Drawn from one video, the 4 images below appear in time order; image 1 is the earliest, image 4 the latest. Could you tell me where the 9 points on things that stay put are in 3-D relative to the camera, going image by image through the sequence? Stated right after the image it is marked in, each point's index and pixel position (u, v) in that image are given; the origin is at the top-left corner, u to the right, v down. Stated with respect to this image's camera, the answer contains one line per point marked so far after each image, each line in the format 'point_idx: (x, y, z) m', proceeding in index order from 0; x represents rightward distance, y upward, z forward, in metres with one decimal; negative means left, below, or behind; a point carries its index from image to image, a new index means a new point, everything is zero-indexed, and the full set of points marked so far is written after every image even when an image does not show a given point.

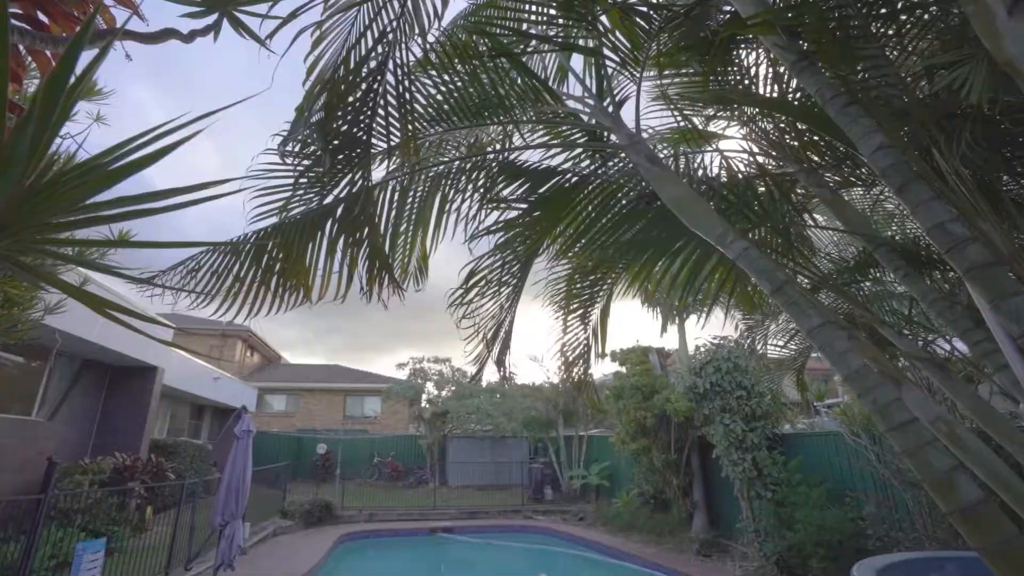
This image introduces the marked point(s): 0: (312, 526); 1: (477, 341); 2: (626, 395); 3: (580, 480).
0: (-5.2, -6.2, +13.5) m
1: (-0.2, -0.3, +3.1) m
2: (+2.4, -2.2, +10.9) m
3: (+2.1, -6.0, +16.3) m
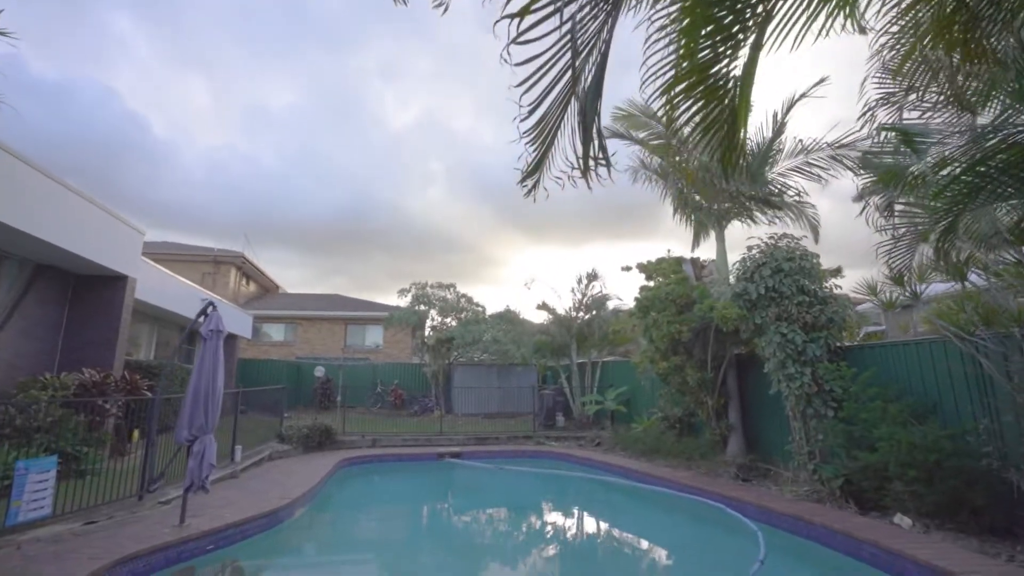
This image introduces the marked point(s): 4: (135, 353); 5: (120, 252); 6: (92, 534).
0: (-4.9, -4.0, +12.7) m
1: (+0.1, +0.6, +1.7) m
2: (+2.7, -0.4, +9.6) m
3: (+2.4, -3.5, +15.4) m
4: (-9.7, -1.7, +13.5) m
5: (-7.1, +0.6, +9.5) m
6: (-4.3, -2.5, +5.3) m
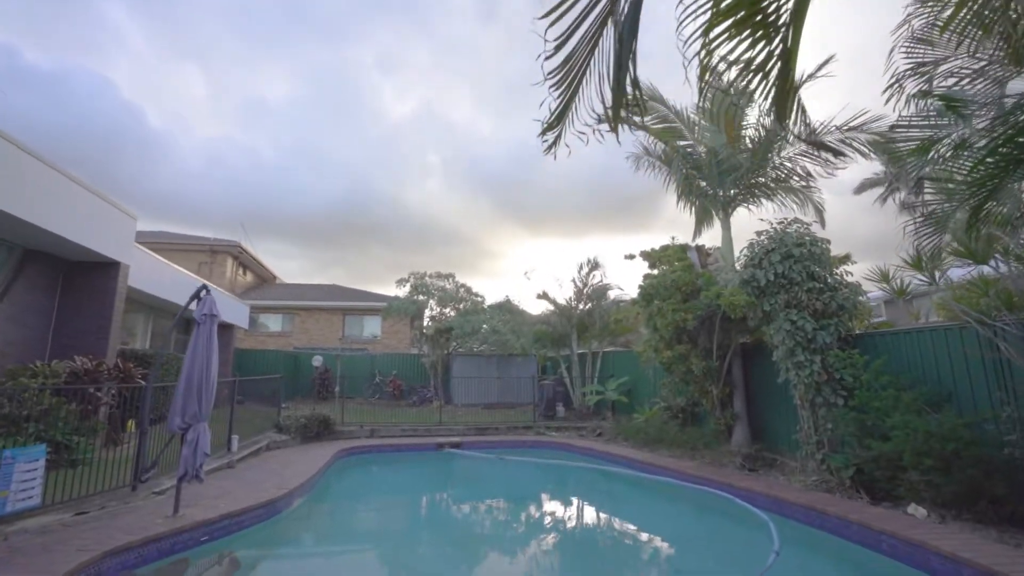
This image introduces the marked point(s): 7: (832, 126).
0: (-4.9, -3.7, +12.6) m
1: (+0.2, +0.8, +1.5) m
2: (+2.7, -0.1, +9.5) m
3: (+2.4, -3.2, +15.3) m
4: (-9.7, -1.4, +13.2) m
5: (-7.1, +0.9, +9.2) m
6: (-4.3, -2.3, +5.2) m
7: (+5.6, +2.8, +9.1) m
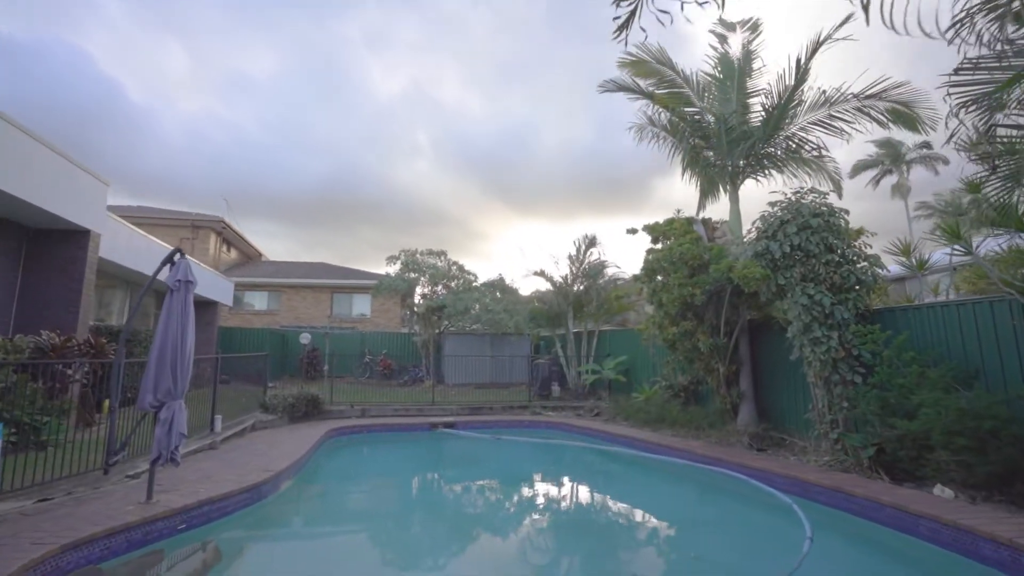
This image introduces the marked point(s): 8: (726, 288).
0: (-5.0, -3.1, +12.1) m
1: (+0.3, +0.9, +1.0) m
2: (+2.7, +0.3, +9.0) m
3: (+2.3, -2.5, +15.0) m
4: (-9.8, -0.7, +12.6) m
5: (-7.1, +1.4, +8.6) m
6: (-4.2, -2.0, +4.7) m
7: (+5.6, +3.2, +8.6) m
8: (+3.5, 0.0, +8.7) m
